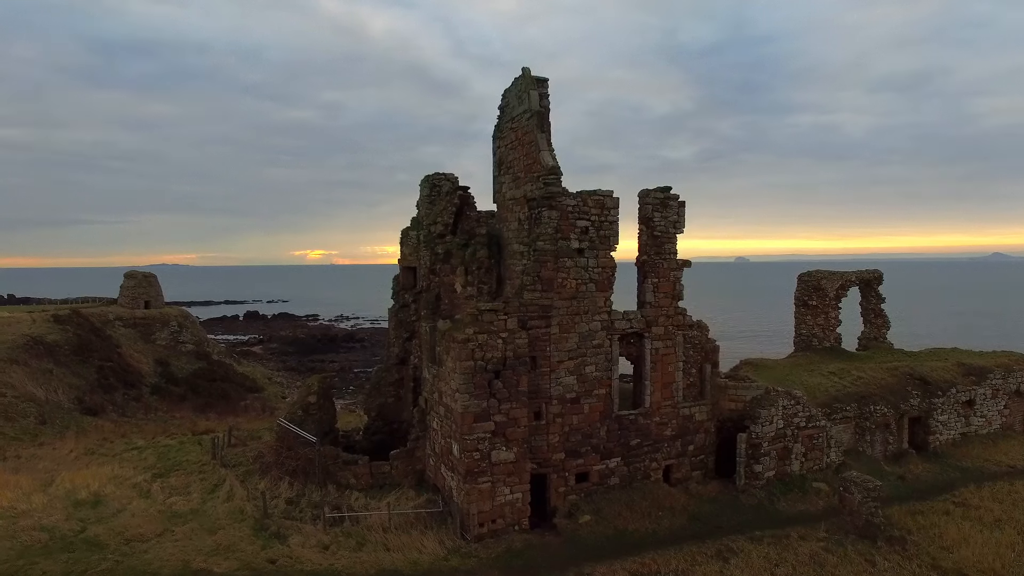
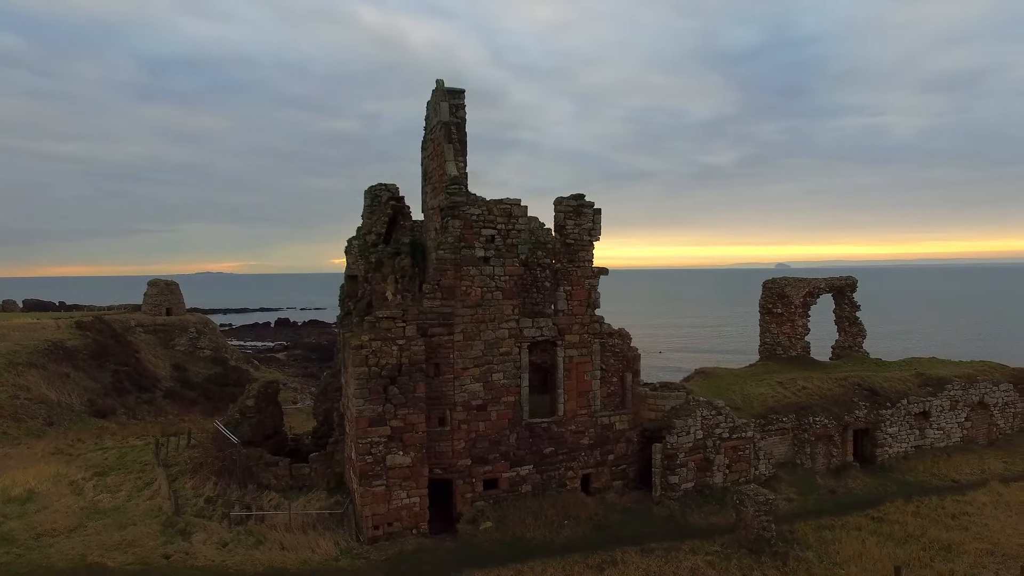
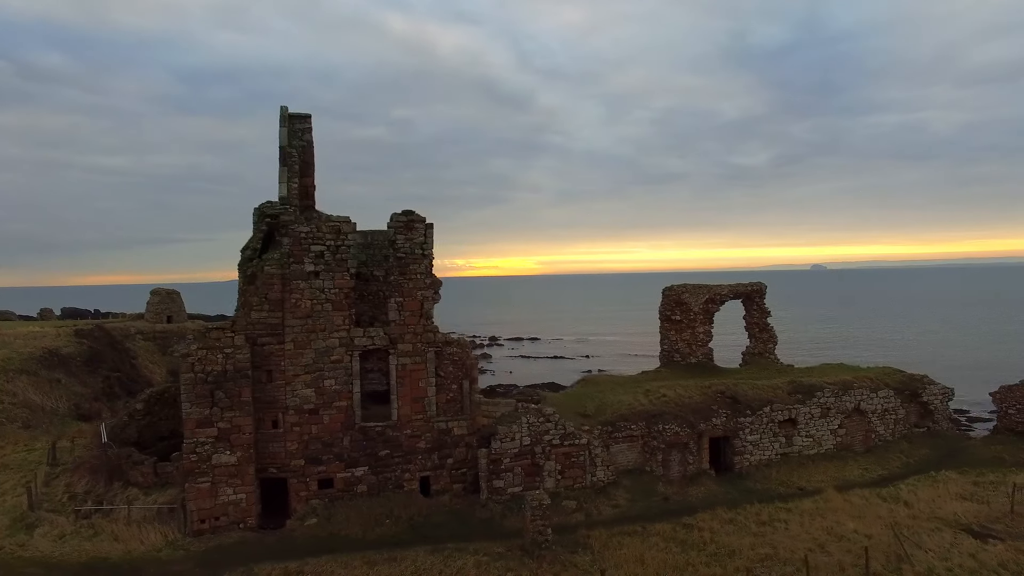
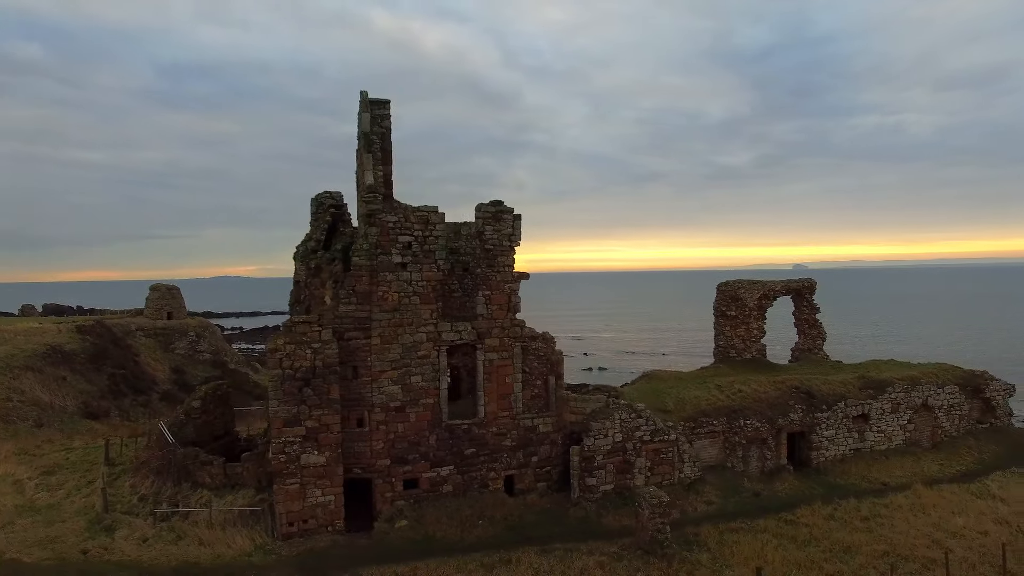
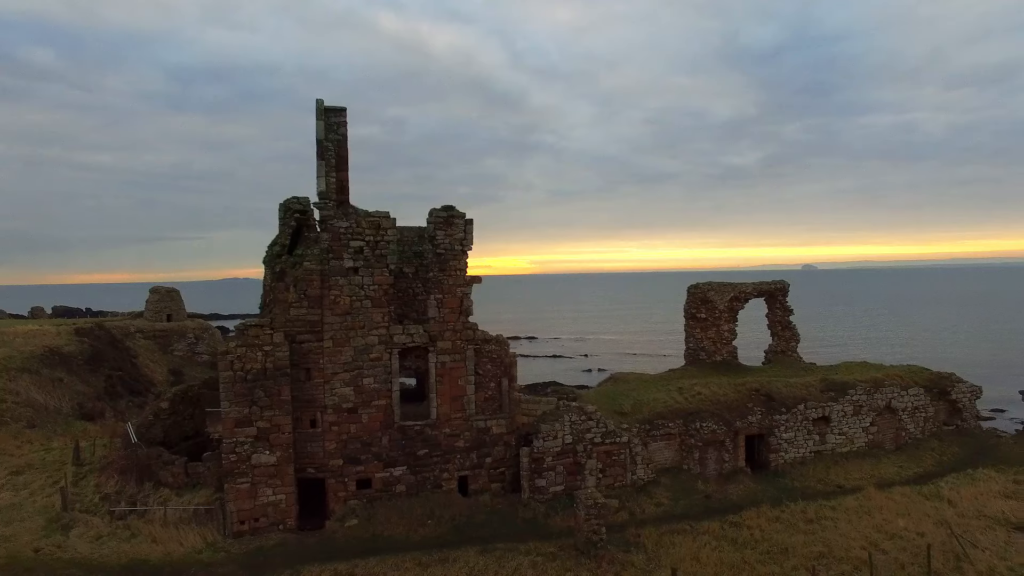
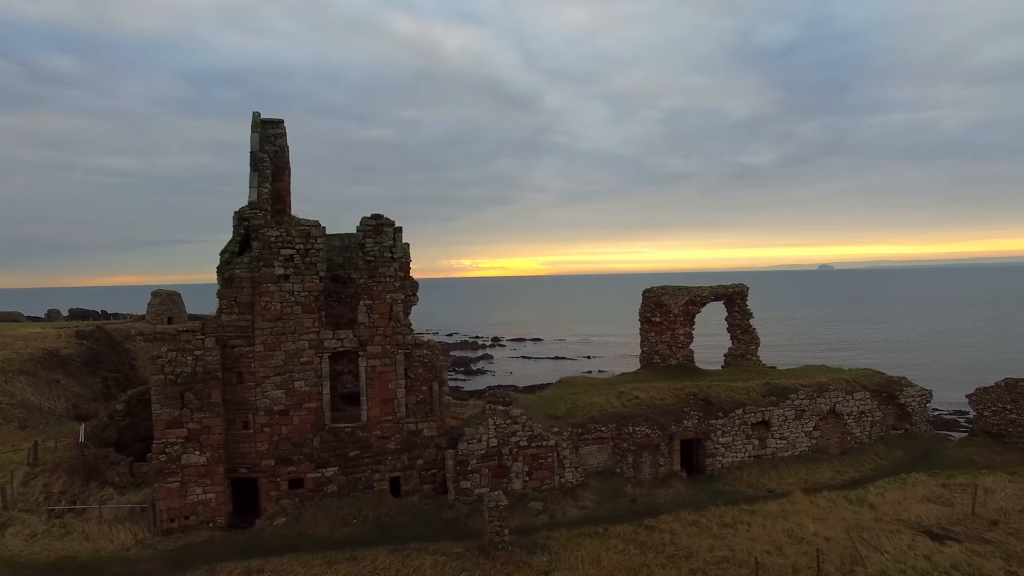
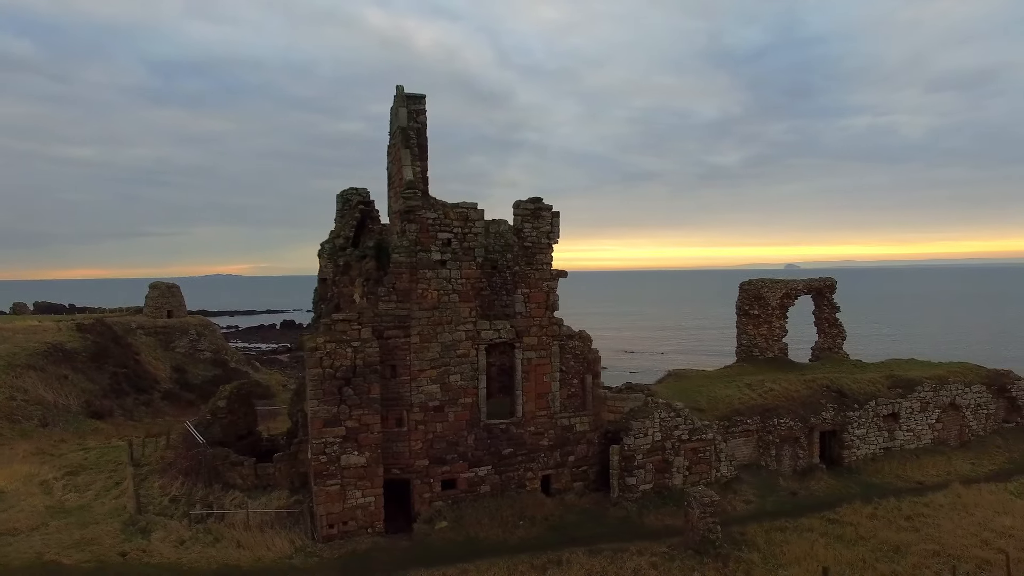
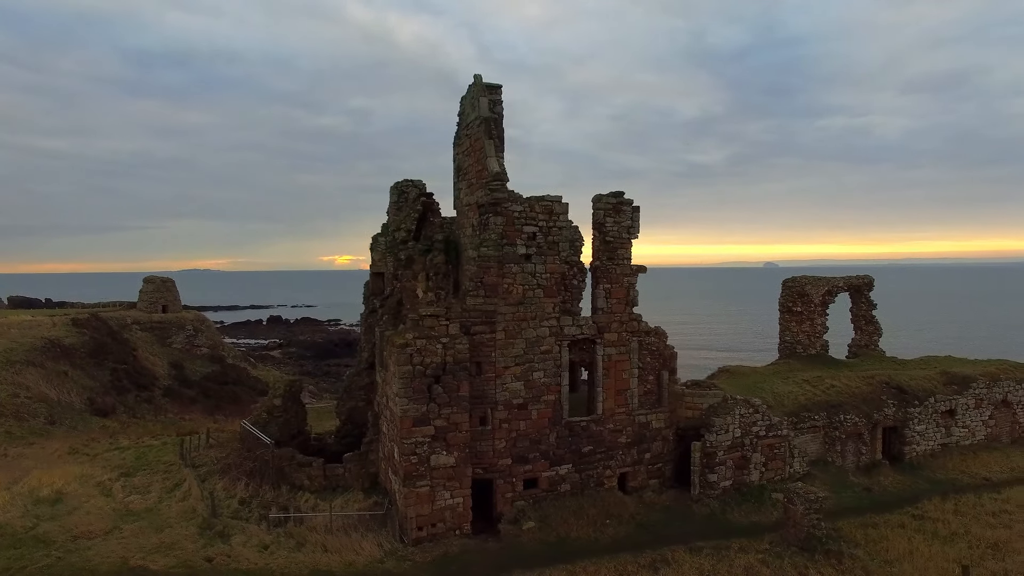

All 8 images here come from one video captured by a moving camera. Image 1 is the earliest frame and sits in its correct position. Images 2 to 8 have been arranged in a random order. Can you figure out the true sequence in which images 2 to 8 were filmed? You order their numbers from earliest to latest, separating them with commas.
8, 2, 7, 4, 5, 3, 6
